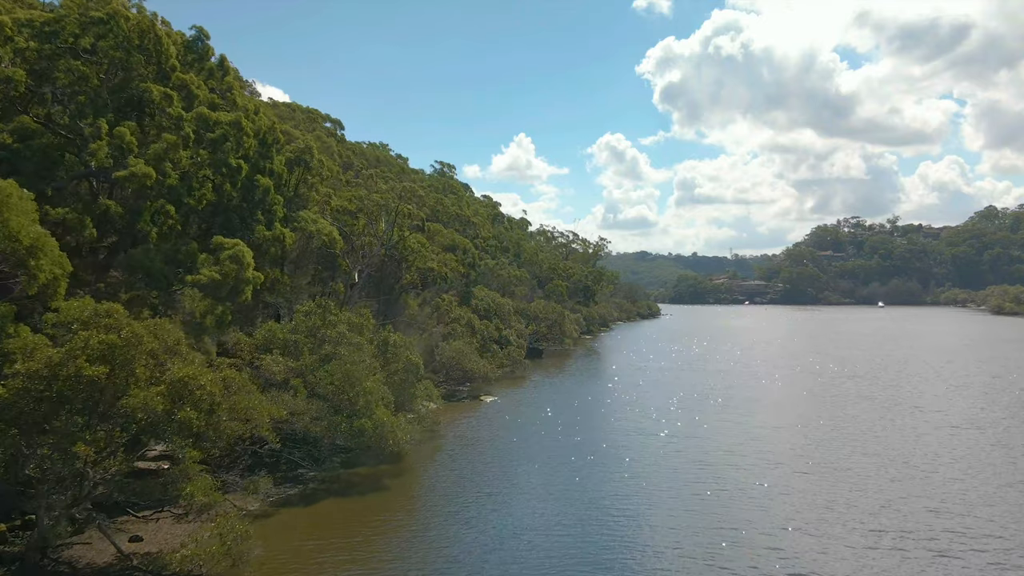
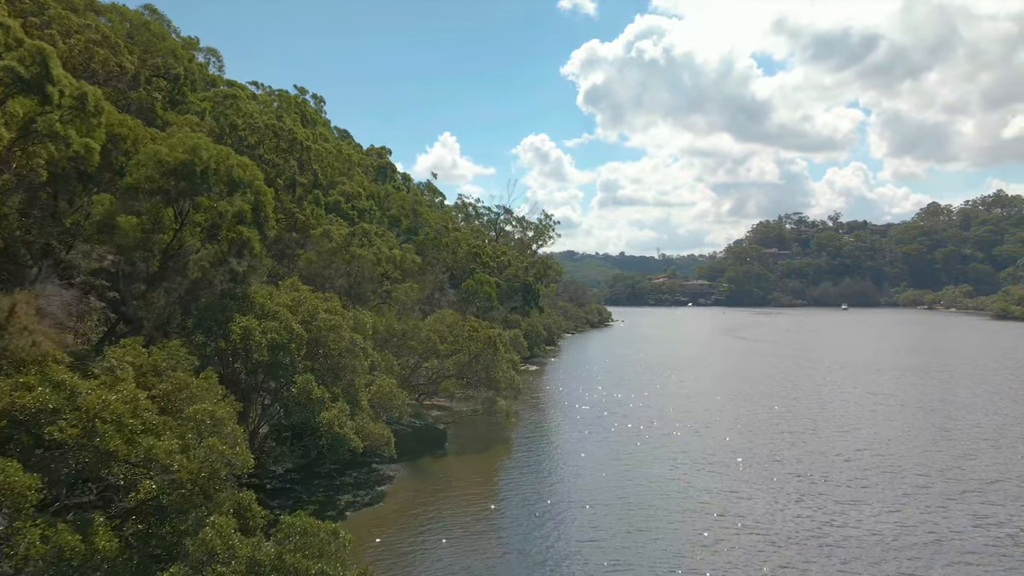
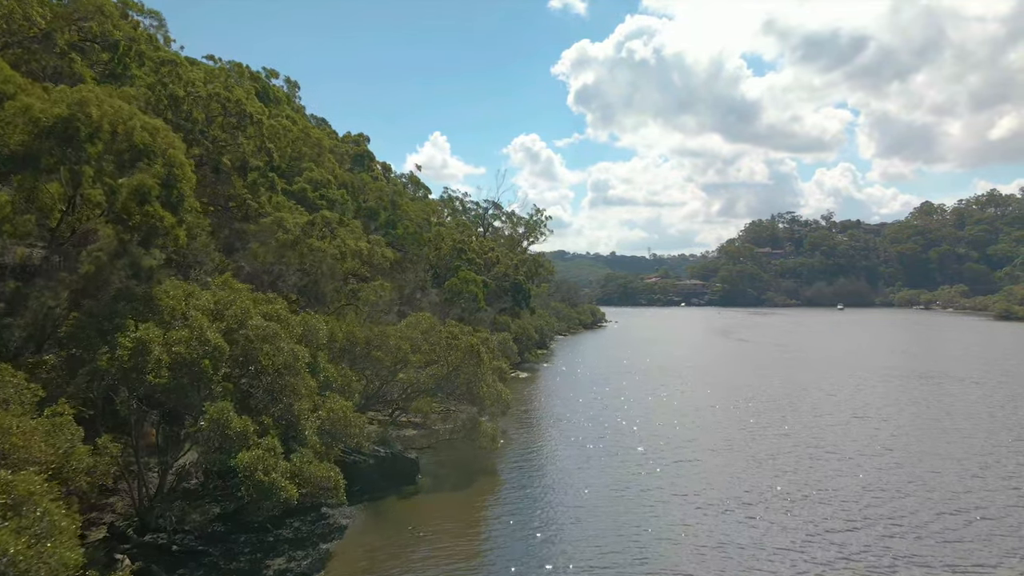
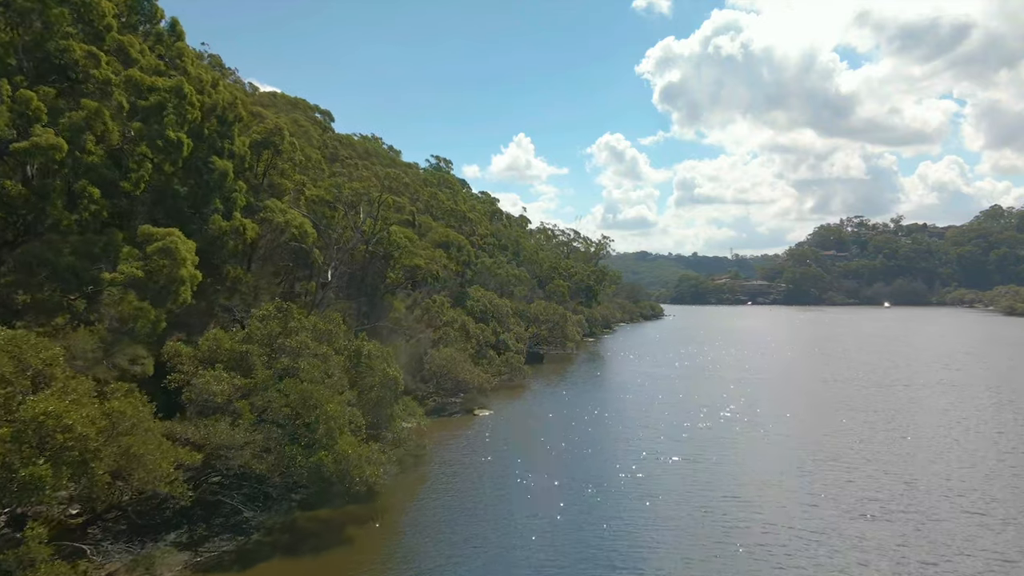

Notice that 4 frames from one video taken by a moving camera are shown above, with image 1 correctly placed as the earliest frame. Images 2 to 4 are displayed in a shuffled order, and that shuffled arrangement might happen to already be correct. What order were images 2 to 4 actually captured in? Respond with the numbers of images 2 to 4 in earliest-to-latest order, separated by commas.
4, 2, 3
